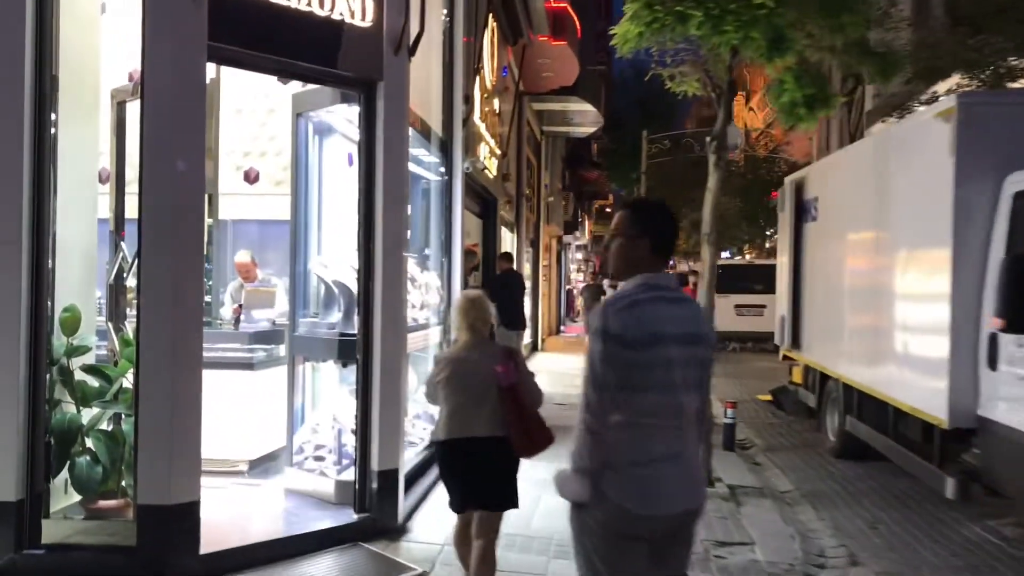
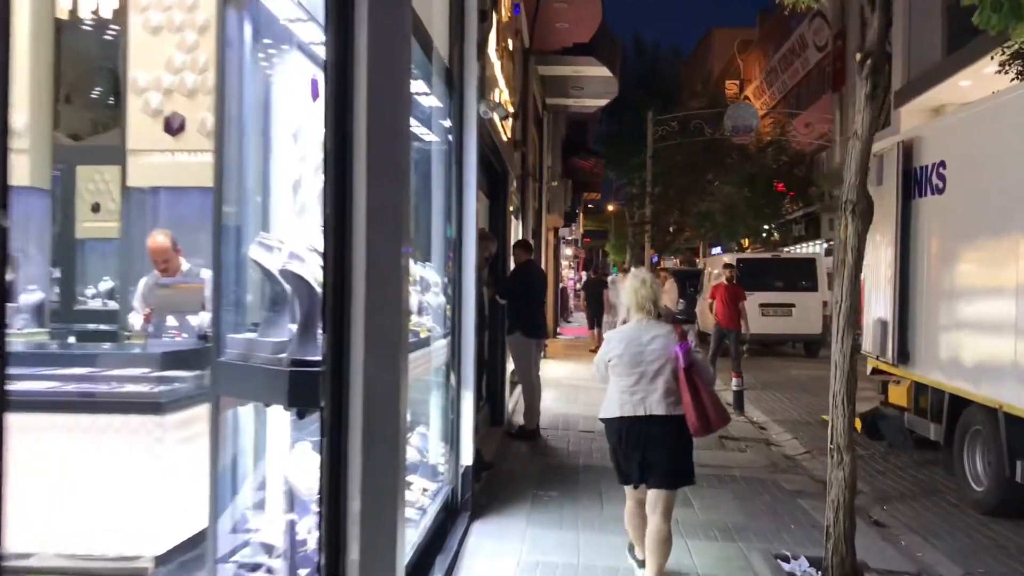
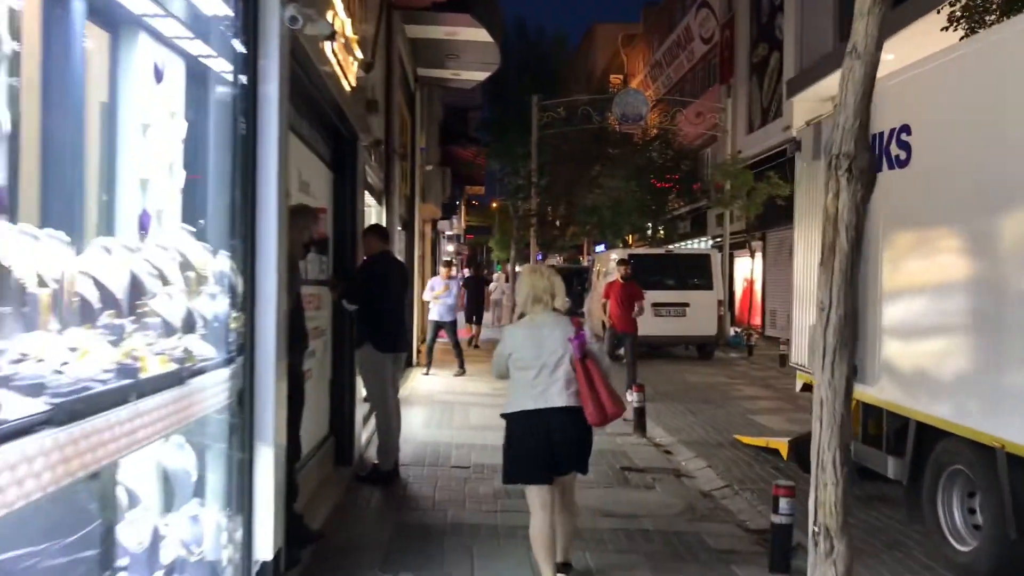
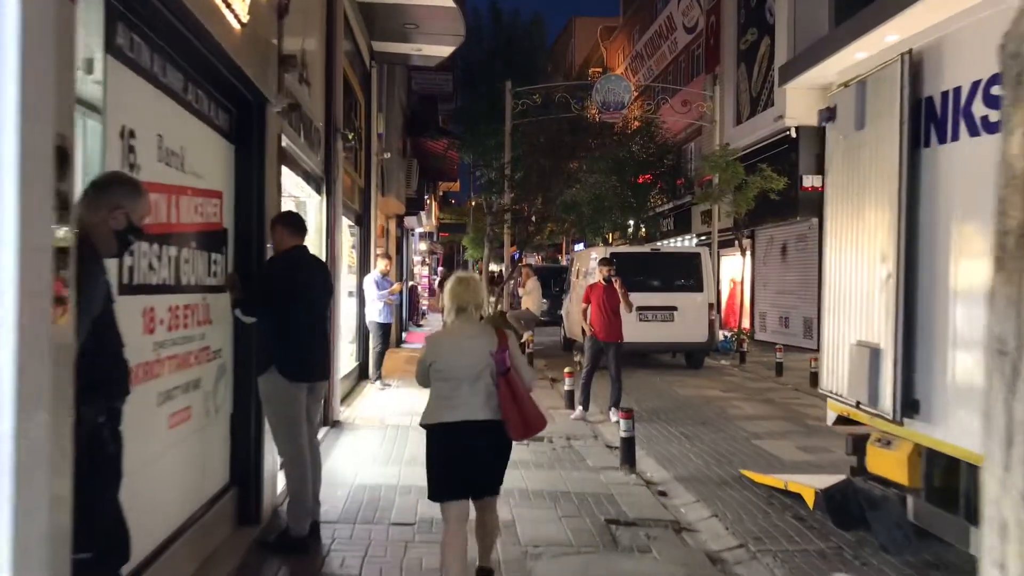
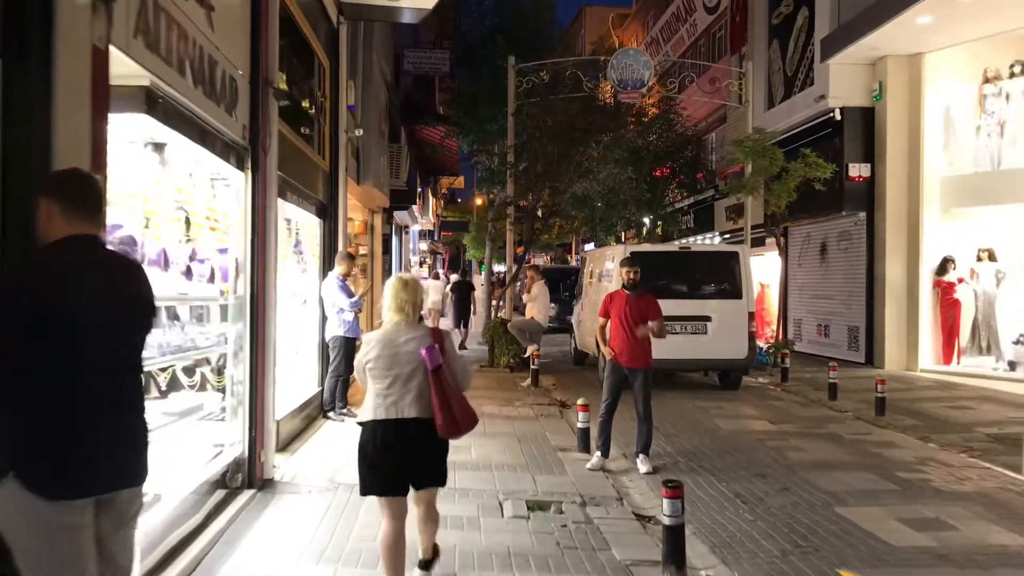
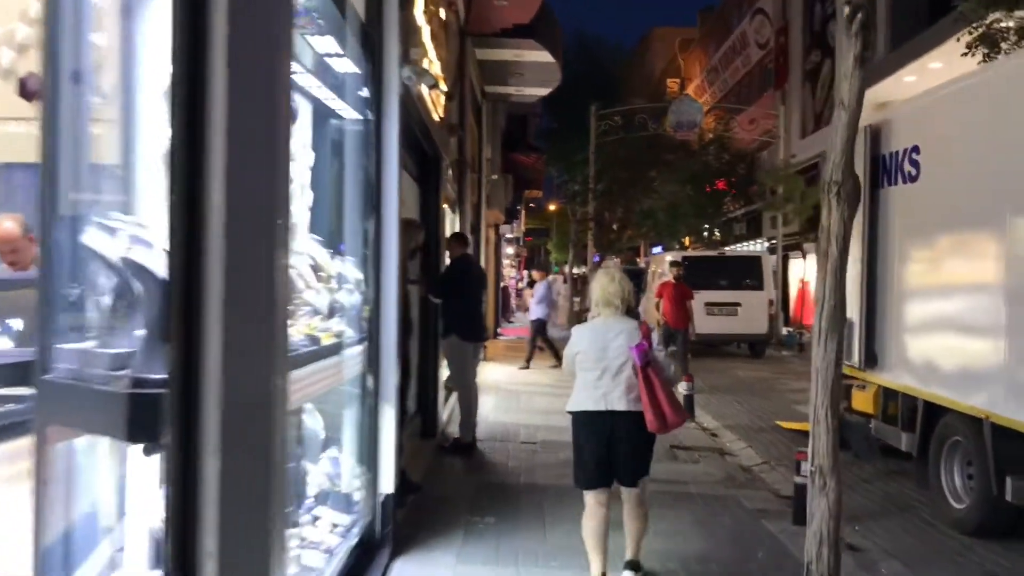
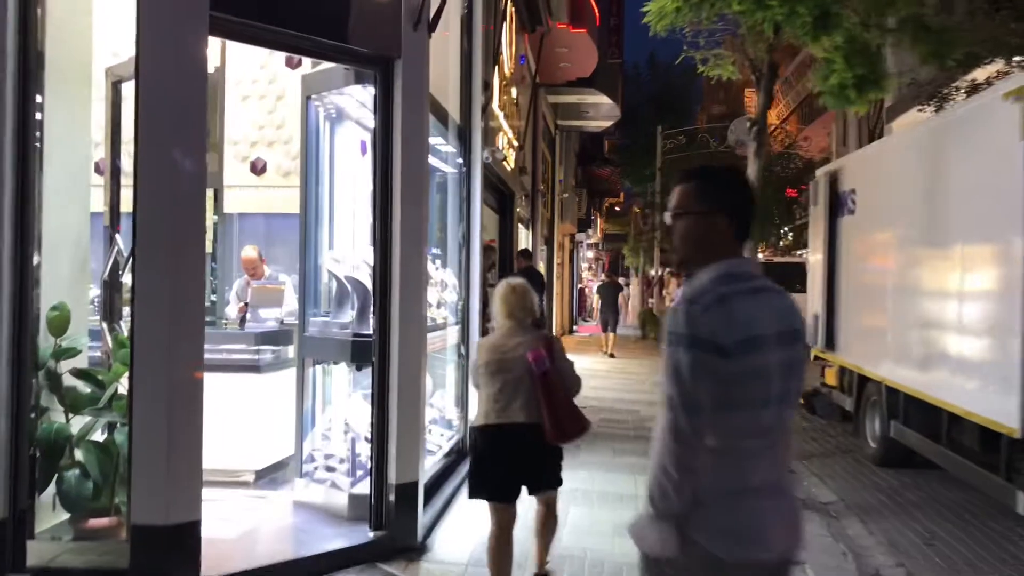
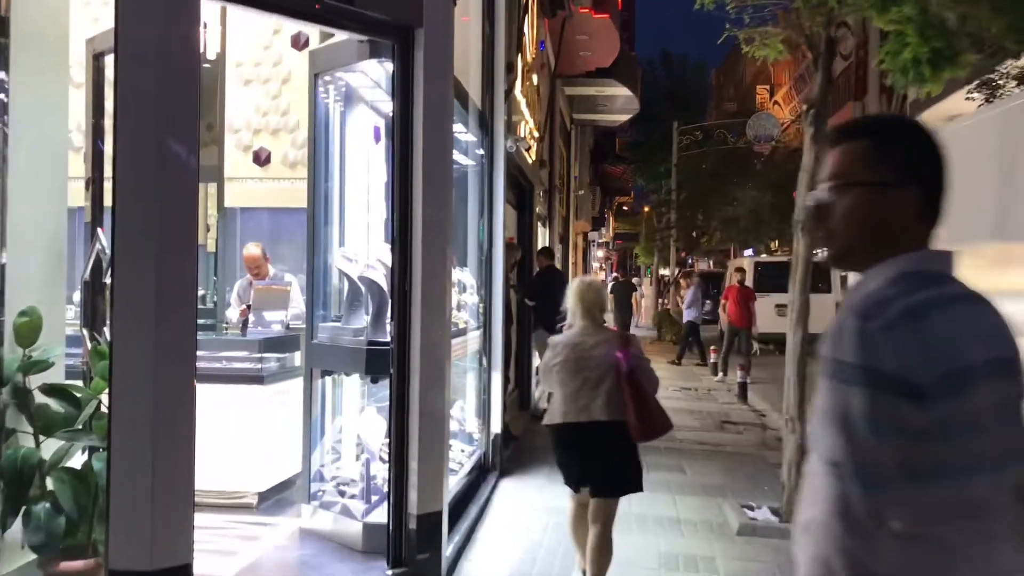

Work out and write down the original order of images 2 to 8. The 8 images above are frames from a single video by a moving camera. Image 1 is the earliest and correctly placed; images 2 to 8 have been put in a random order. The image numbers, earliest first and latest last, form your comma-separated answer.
7, 8, 2, 6, 3, 4, 5
